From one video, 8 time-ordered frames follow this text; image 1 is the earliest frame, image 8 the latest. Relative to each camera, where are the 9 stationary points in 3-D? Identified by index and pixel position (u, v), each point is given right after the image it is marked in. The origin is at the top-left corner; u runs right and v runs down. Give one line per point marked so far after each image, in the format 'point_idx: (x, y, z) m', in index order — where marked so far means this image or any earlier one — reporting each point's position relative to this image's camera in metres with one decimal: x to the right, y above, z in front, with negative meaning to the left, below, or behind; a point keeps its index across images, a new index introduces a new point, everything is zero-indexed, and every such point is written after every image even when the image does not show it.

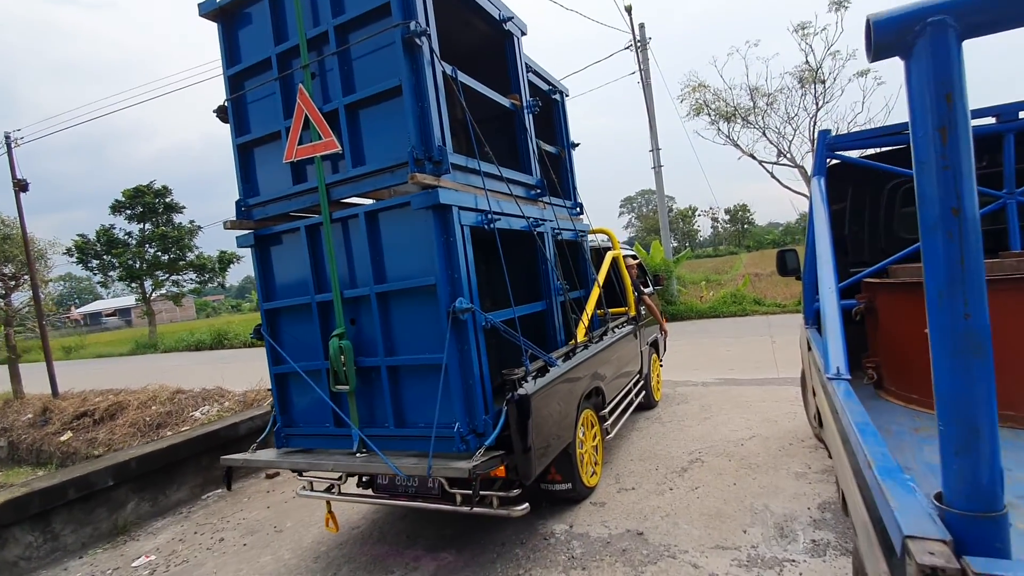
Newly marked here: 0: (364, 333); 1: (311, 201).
0: (-0.9, -0.3, +3.3) m
1: (-1.3, +0.6, +3.3) m
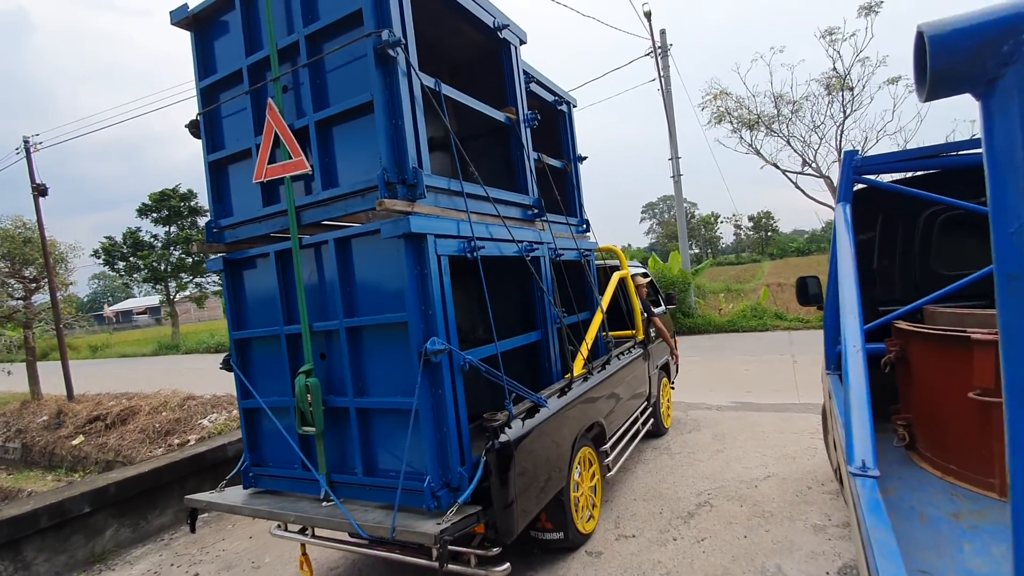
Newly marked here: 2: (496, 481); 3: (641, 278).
0: (-1.0, -0.5, +3.0) m
1: (-1.4, +0.4, +3.1) m
2: (-0.1, -1.0, +2.8) m
3: (+1.5, +0.1, +6.1) m
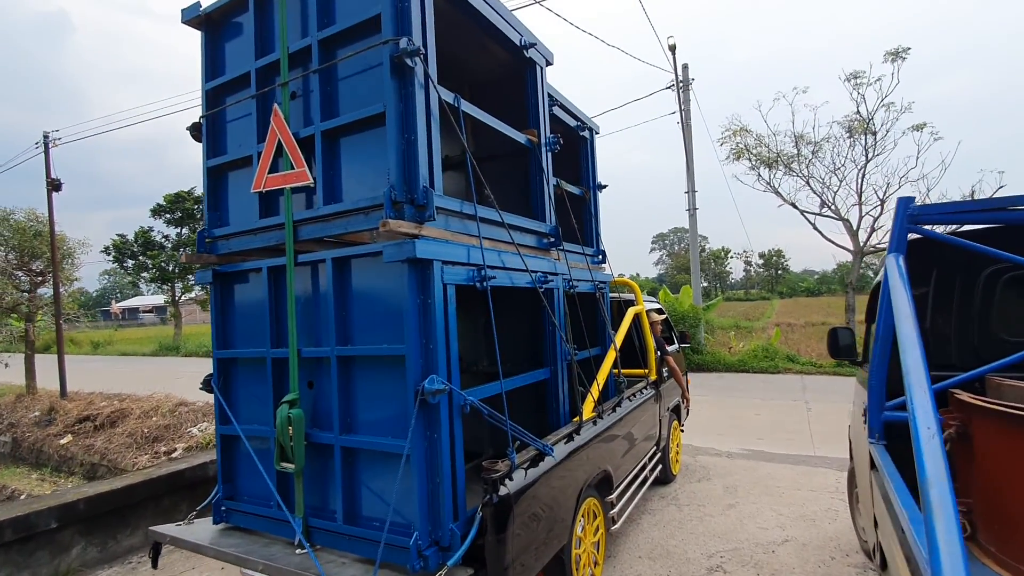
0: (-1.0, -0.6, +2.7) m
1: (-1.3, +0.3, +2.9) m
2: (-0.1, -1.2, +2.4) m
3: (+1.6, -0.3, +5.8) m
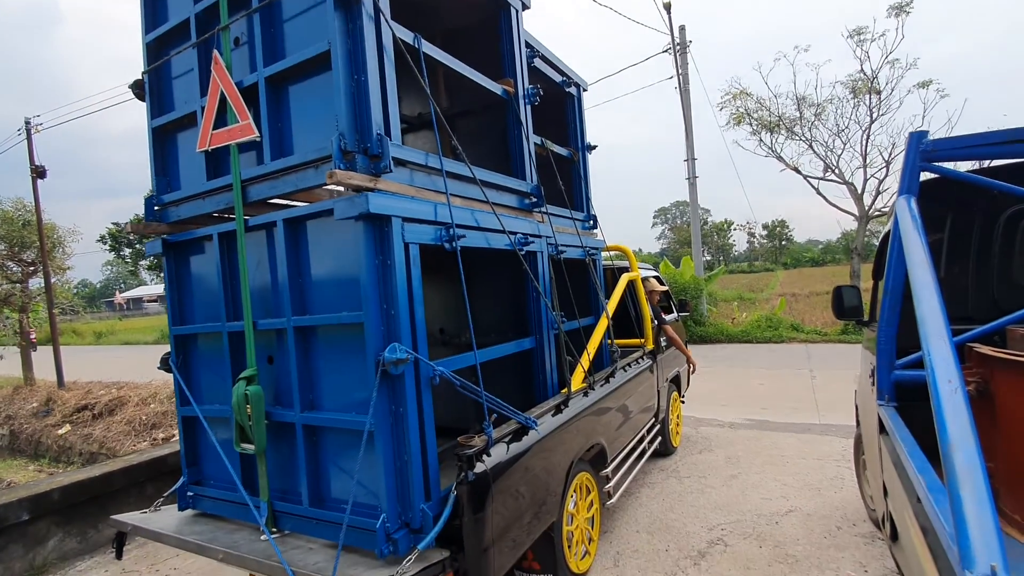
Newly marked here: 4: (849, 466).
0: (-1.1, -0.4, +2.5) m
1: (-1.4, +0.4, +2.6) m
2: (-0.2, -1.0, +2.3) m
3: (+1.5, +0.1, +5.6) m
4: (+3.4, -1.8, +5.1) m
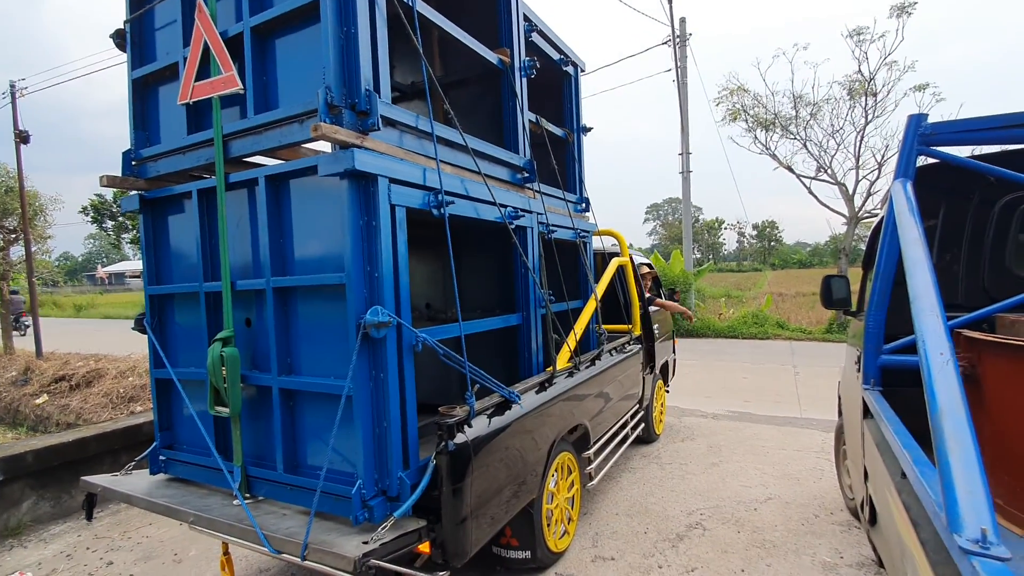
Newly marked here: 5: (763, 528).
0: (-1.2, -0.2, +2.4) m
1: (-1.5, +0.6, +2.5) m
2: (-0.3, -0.9, +2.2) m
3: (+1.4, +0.2, +5.6) m
4: (+3.2, -1.7, +5.2) m
5: (+1.8, -1.7, +3.7) m
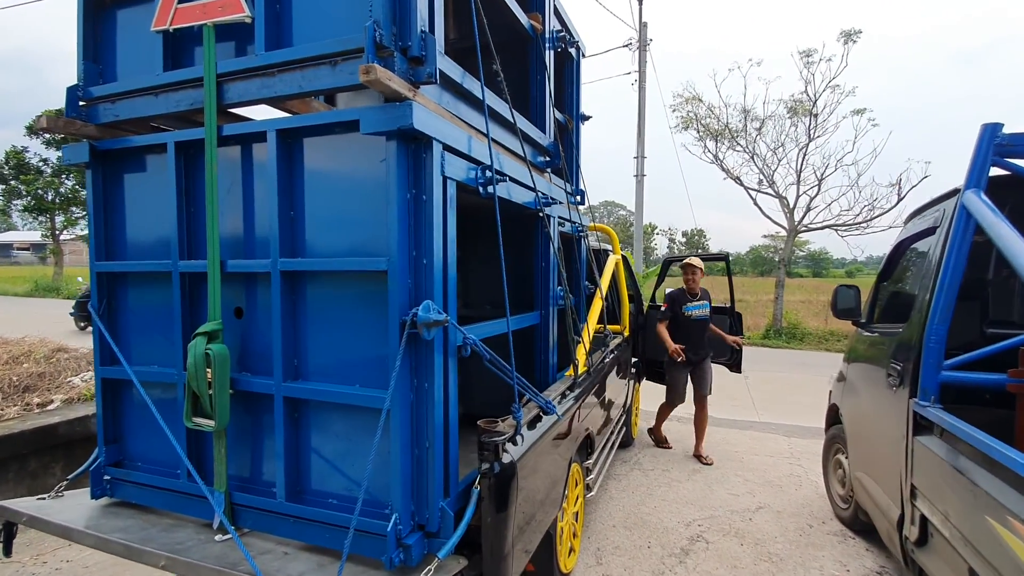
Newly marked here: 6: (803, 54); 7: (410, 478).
0: (-1.0, -0.2, +2.0) m
1: (-1.2, +0.7, +2.0) m
2: (-0.1, -0.8, +1.9) m
3: (+1.2, +0.2, +5.4) m
4: (+2.9, -1.8, +5.3) m
5: (+1.8, -1.8, +3.6) m
6: (+7.6, +6.1, +13.5) m
7: (-0.3, -0.6, +1.7) m
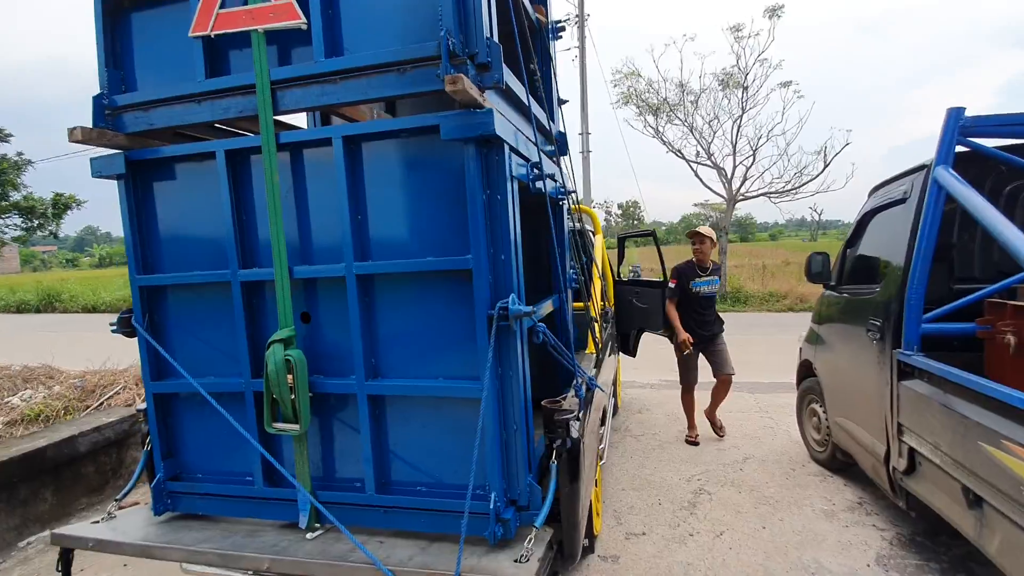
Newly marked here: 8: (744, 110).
0: (-0.7, -0.2, +2.0) m
1: (-1.0, +0.7, +2.0) m
2: (+0.2, -0.8, +2.0) m
3: (+1.0, +0.4, +5.6) m
4: (+2.9, -1.4, +5.8) m
5: (+1.9, -1.5, +4.0) m
6: (+6.1, +7.1, +14.1) m
7: (0.0, -0.6, +1.9) m
8: (+6.7, +5.1, +14.9) m
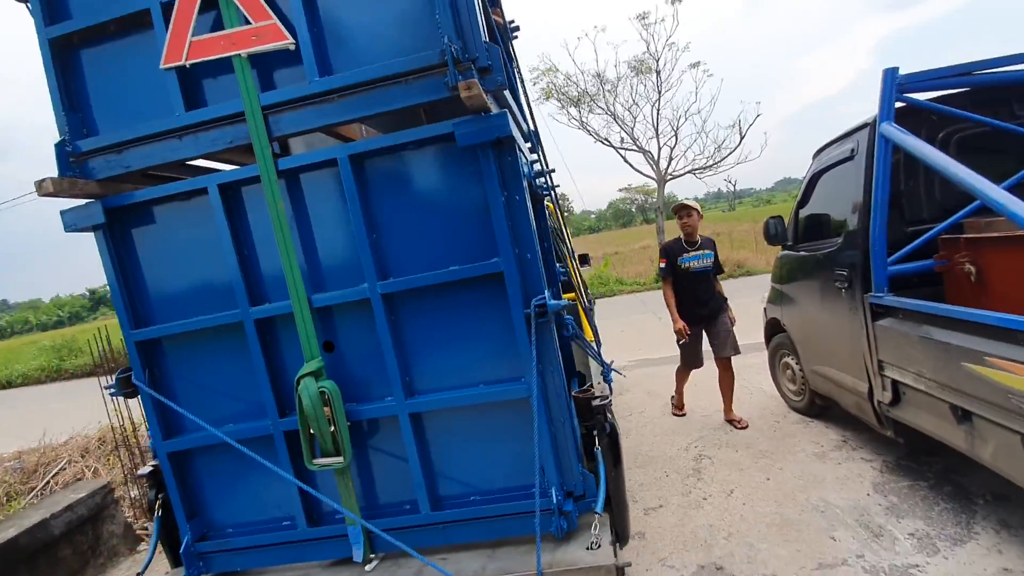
0: (-0.6, -0.3, +1.9) m
1: (-1.0, +0.5, +1.9) m
2: (+0.4, -0.8, +2.1) m
3: (+0.6, +0.6, +5.8) m
4: (+2.7, -1.0, +6.1) m
5: (+1.9, -1.3, +4.2) m
6: (+3.7, +7.7, +14.7) m
7: (+0.2, -0.6, +1.9) m
8: (+4.5, +5.9, +15.6) m
